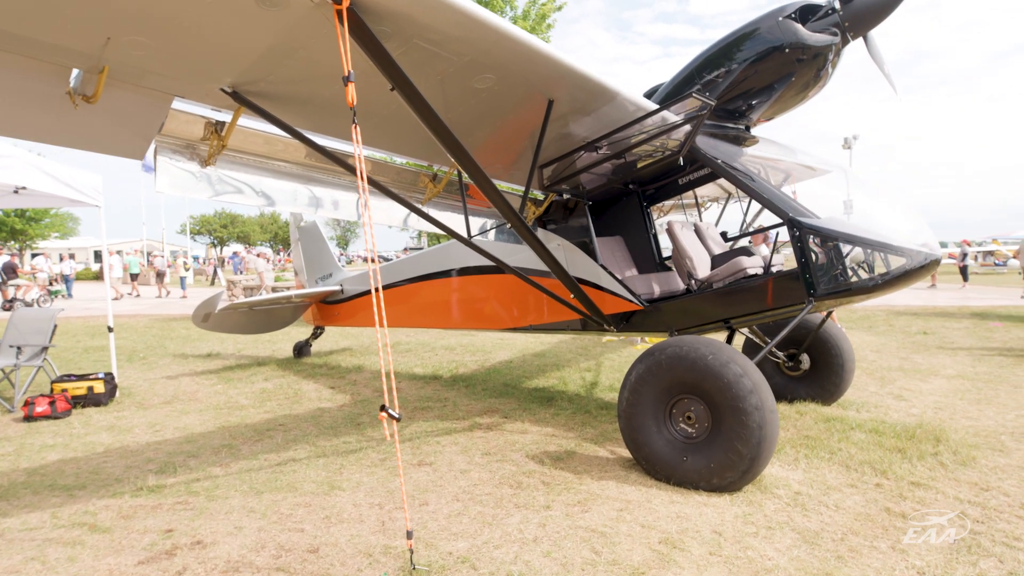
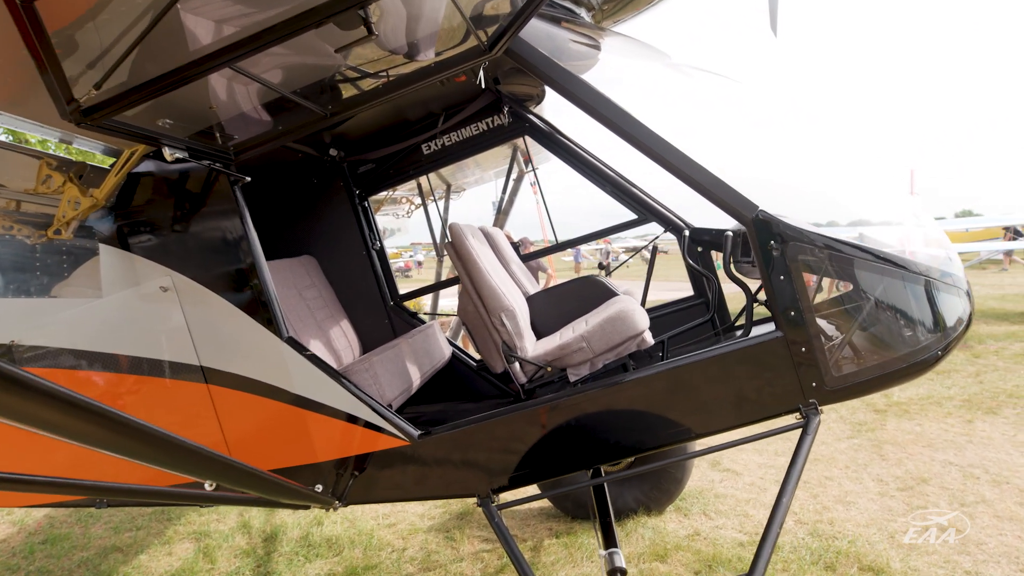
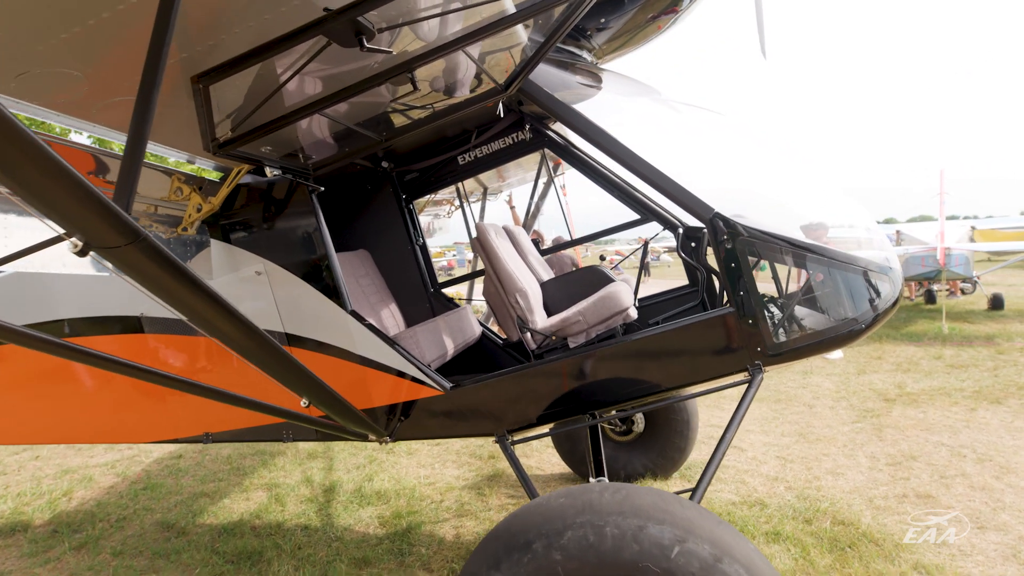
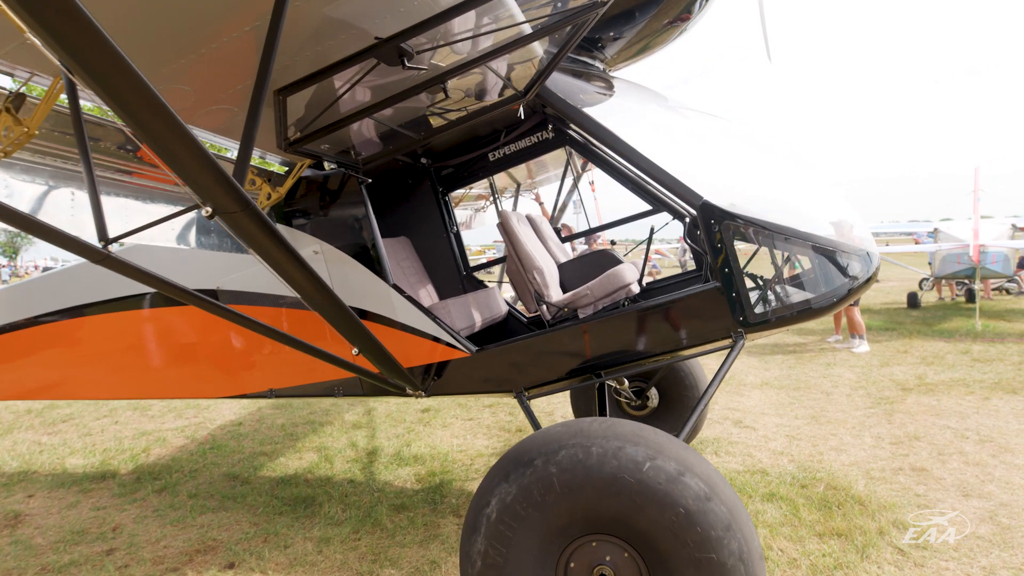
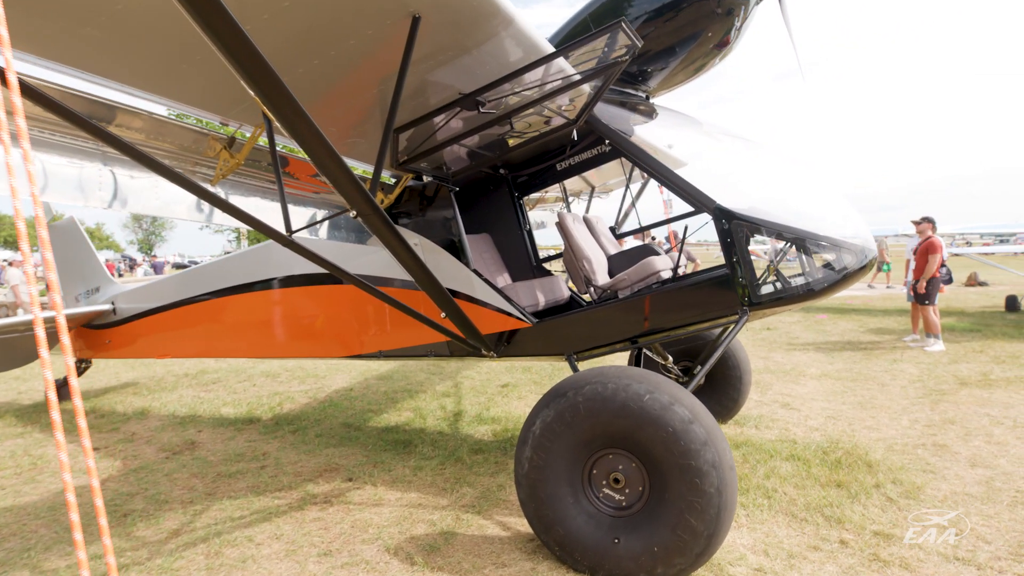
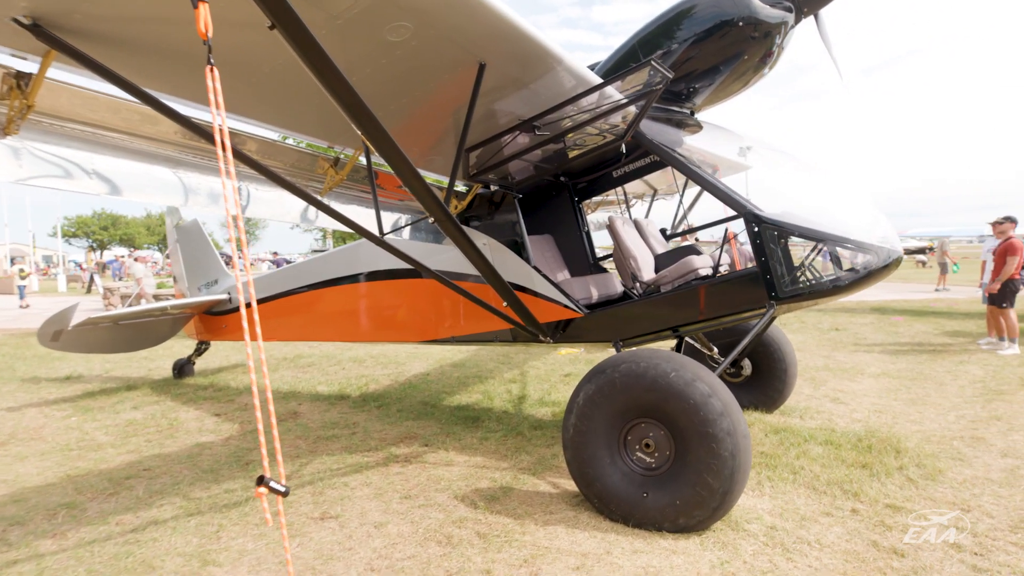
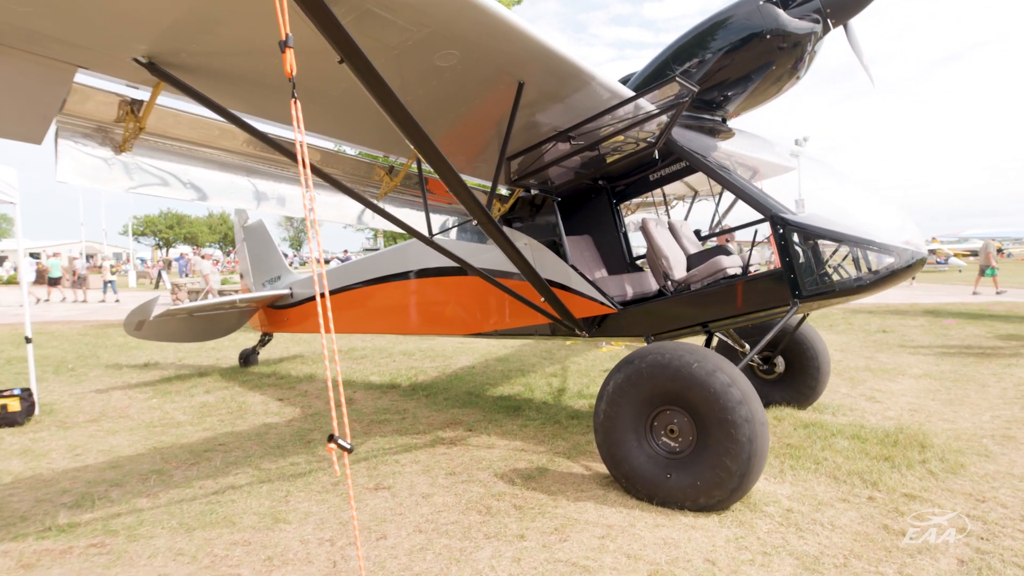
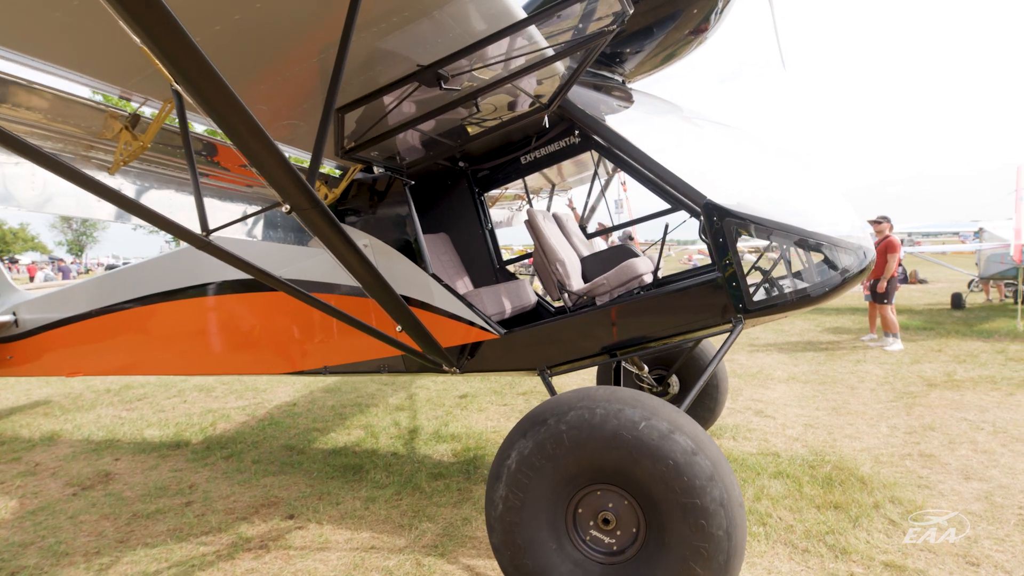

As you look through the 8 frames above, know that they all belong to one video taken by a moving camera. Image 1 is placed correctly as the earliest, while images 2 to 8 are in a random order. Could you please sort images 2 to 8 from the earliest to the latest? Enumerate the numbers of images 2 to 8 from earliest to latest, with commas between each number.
7, 6, 5, 8, 4, 3, 2
